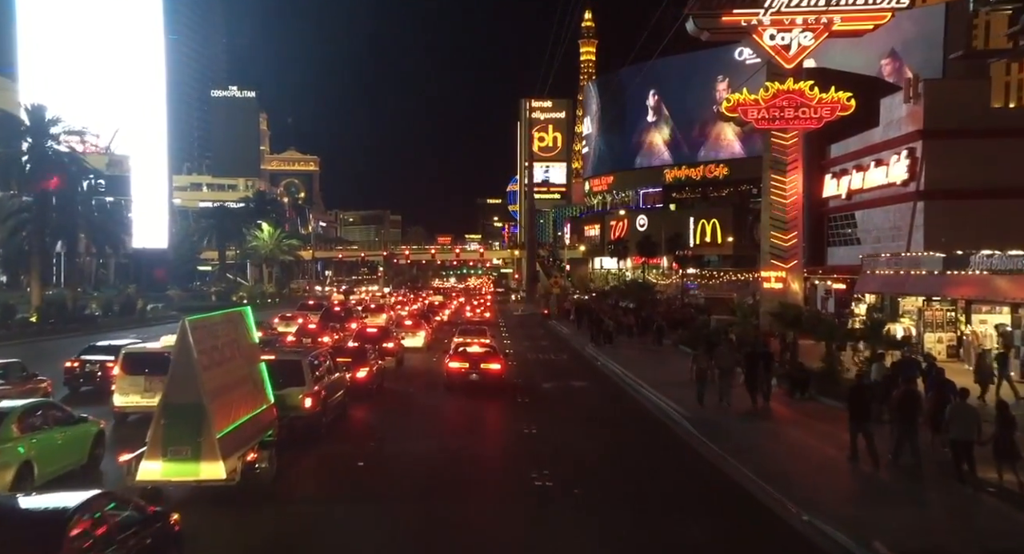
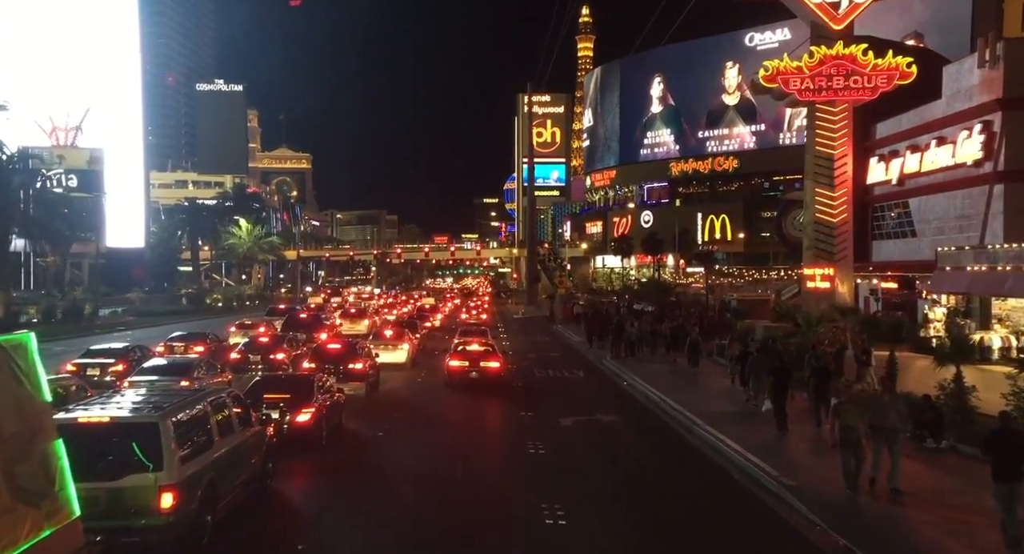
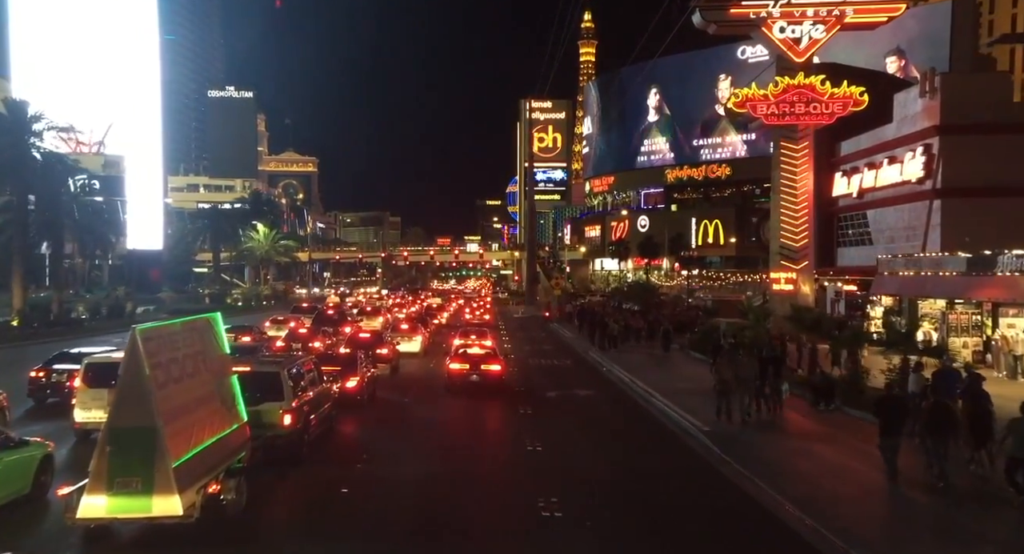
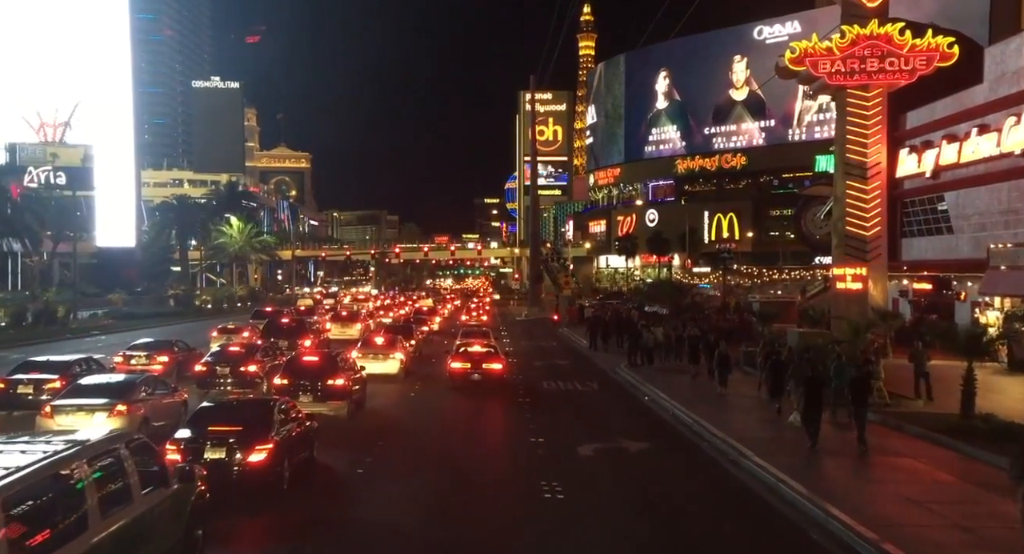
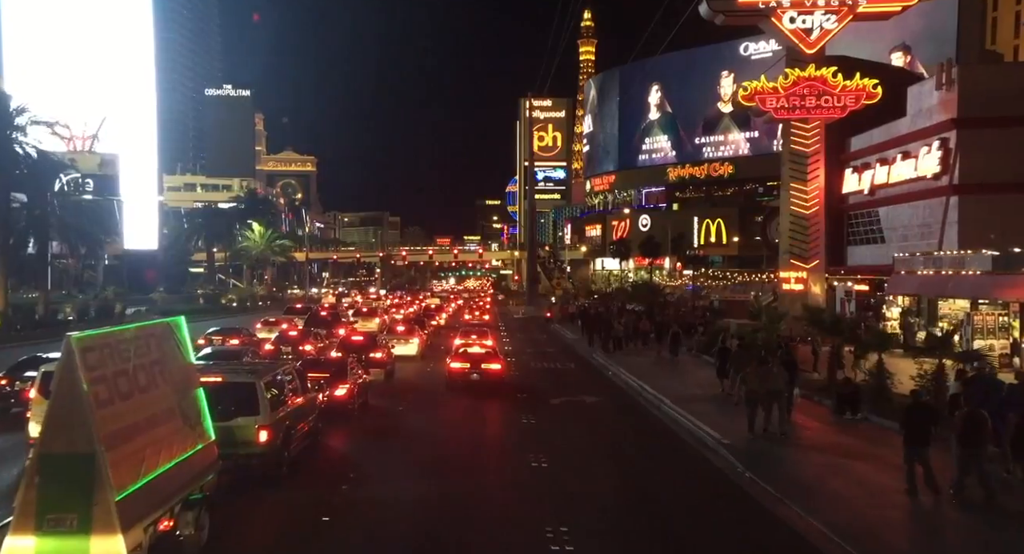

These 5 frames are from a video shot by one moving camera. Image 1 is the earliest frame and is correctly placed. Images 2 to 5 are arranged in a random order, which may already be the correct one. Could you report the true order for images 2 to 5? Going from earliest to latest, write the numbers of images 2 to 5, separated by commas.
3, 5, 2, 4
